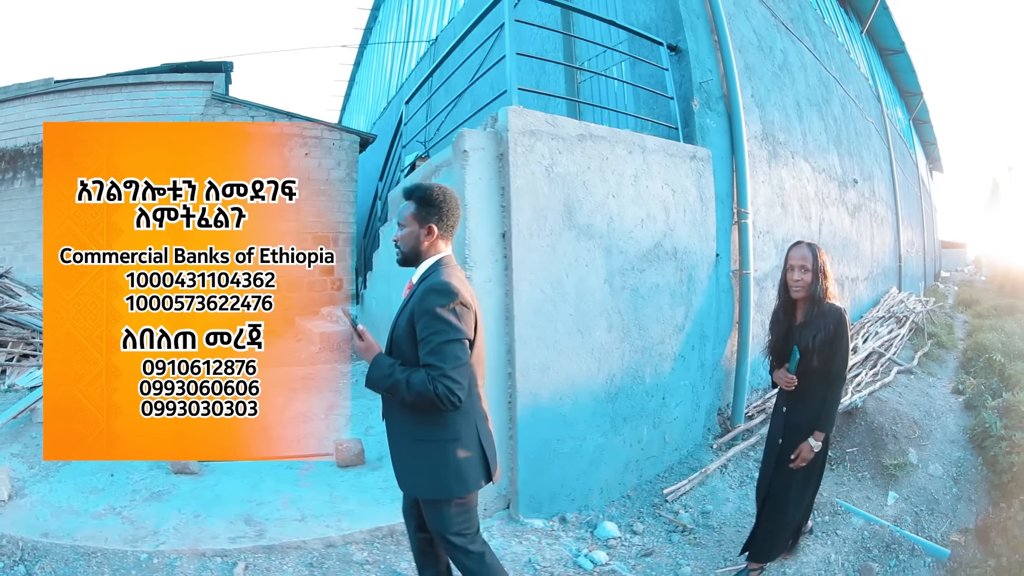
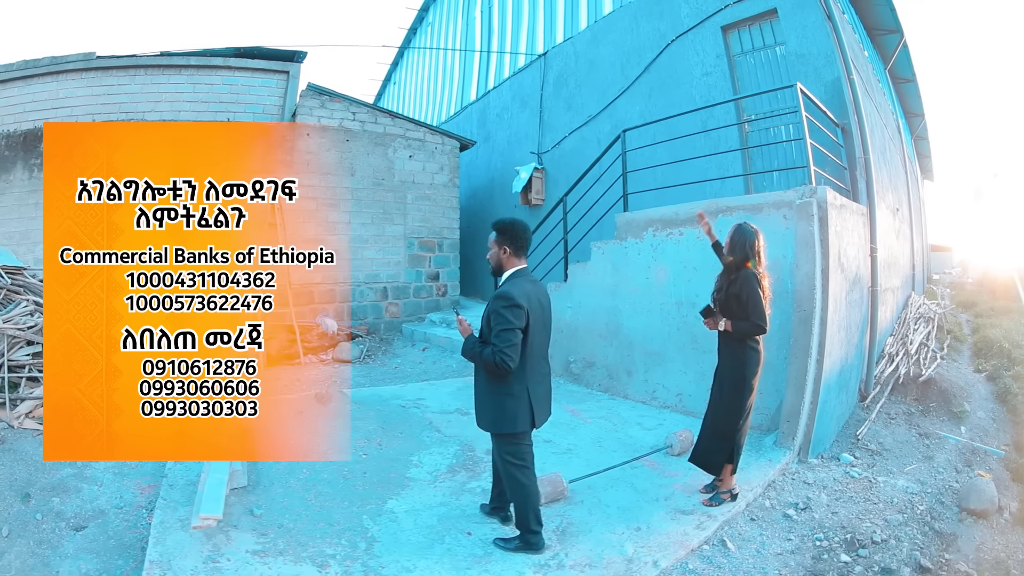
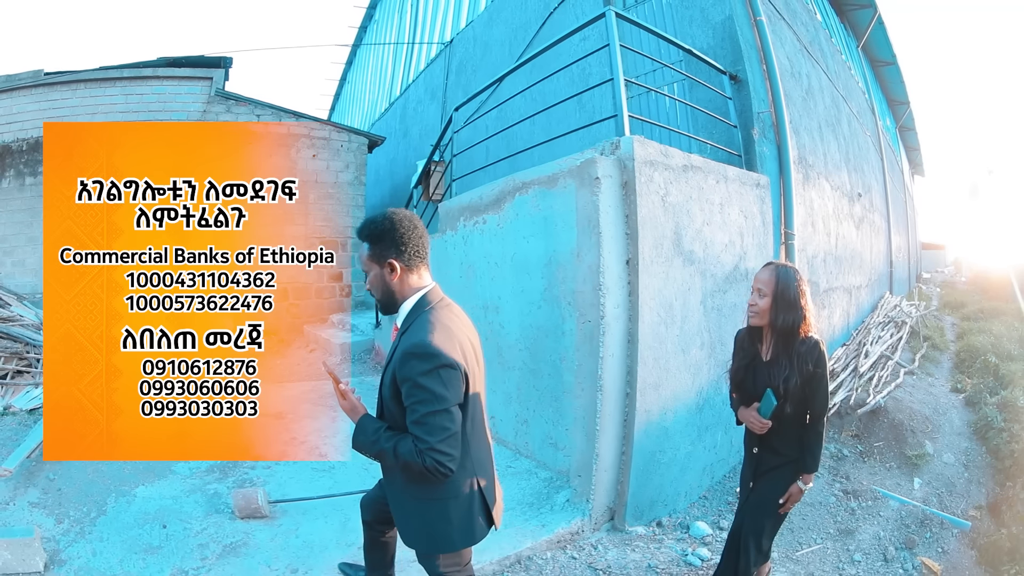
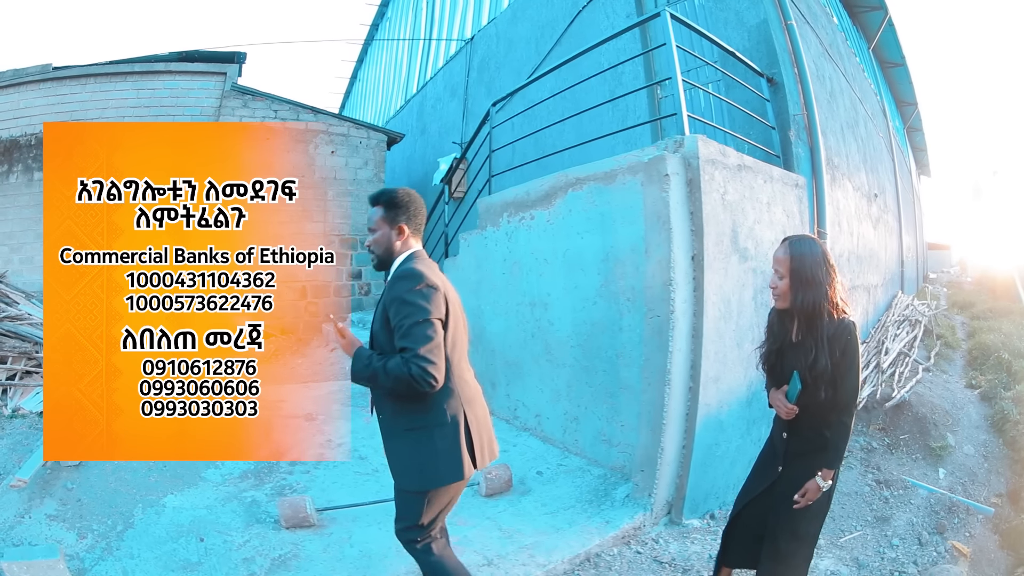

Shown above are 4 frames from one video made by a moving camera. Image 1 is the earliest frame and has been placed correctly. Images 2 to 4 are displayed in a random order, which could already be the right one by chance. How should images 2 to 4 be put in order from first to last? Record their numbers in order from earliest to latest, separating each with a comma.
3, 4, 2
